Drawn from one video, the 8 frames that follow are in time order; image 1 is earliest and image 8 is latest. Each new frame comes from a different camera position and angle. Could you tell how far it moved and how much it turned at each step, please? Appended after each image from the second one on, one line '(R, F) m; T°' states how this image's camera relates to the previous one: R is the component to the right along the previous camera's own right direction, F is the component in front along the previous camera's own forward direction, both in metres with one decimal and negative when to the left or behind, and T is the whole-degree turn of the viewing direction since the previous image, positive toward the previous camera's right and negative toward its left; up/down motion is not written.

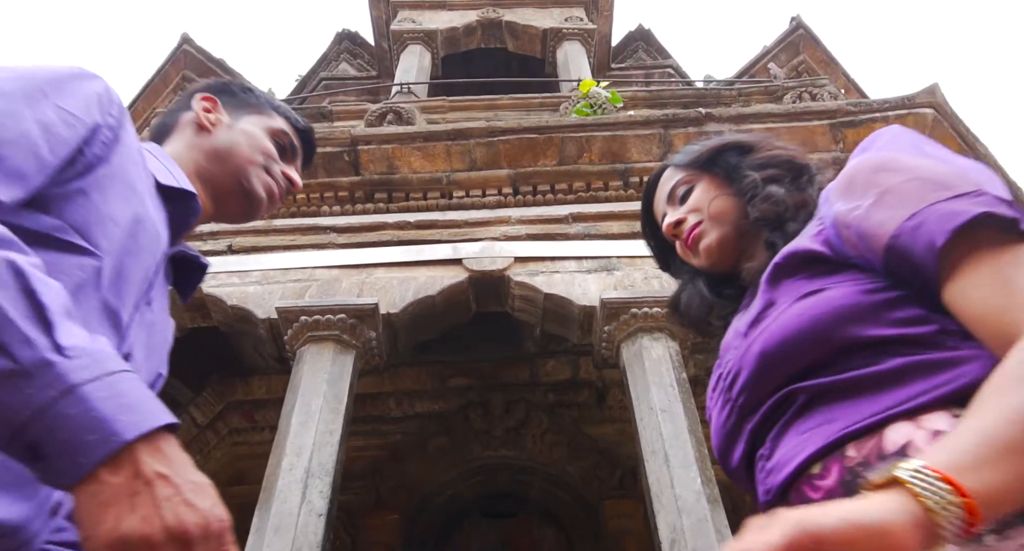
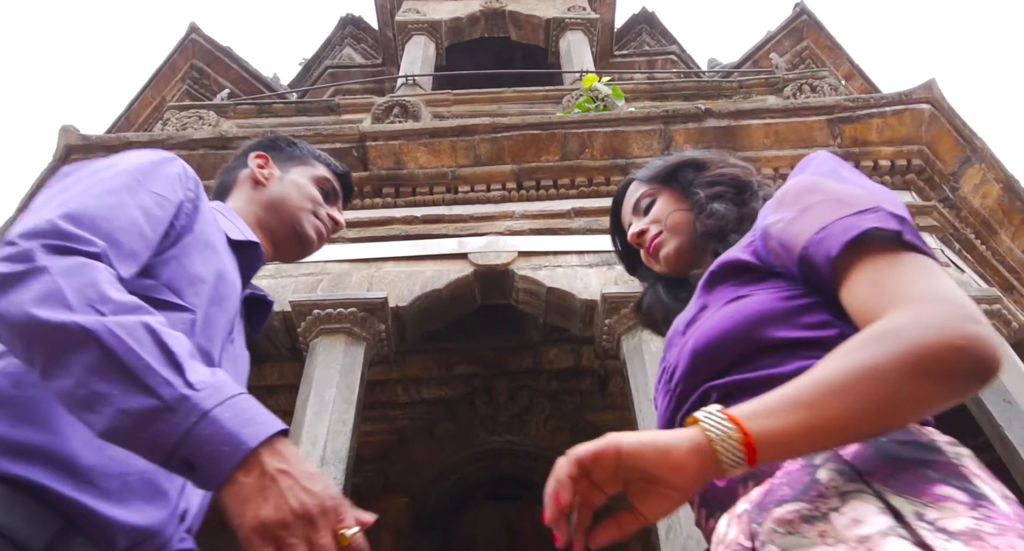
(0.0, -0.1) m; 0°
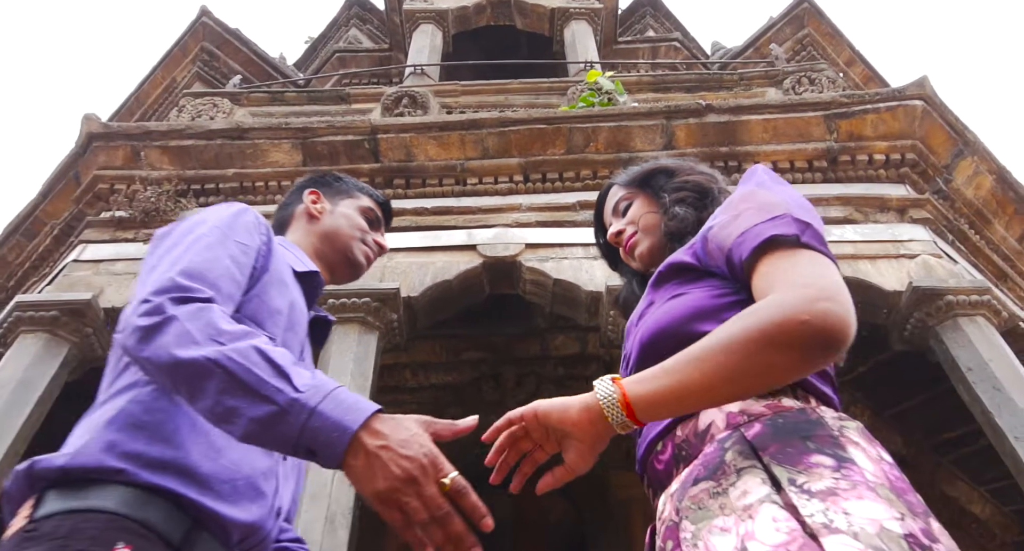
(0.0, -0.2) m; 0°
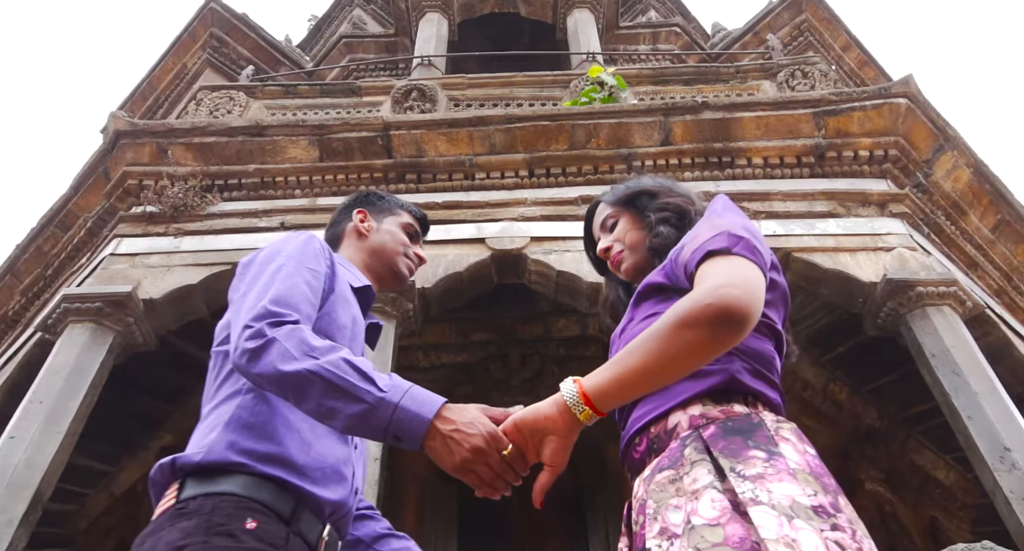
(0.0, -0.3) m; 0°
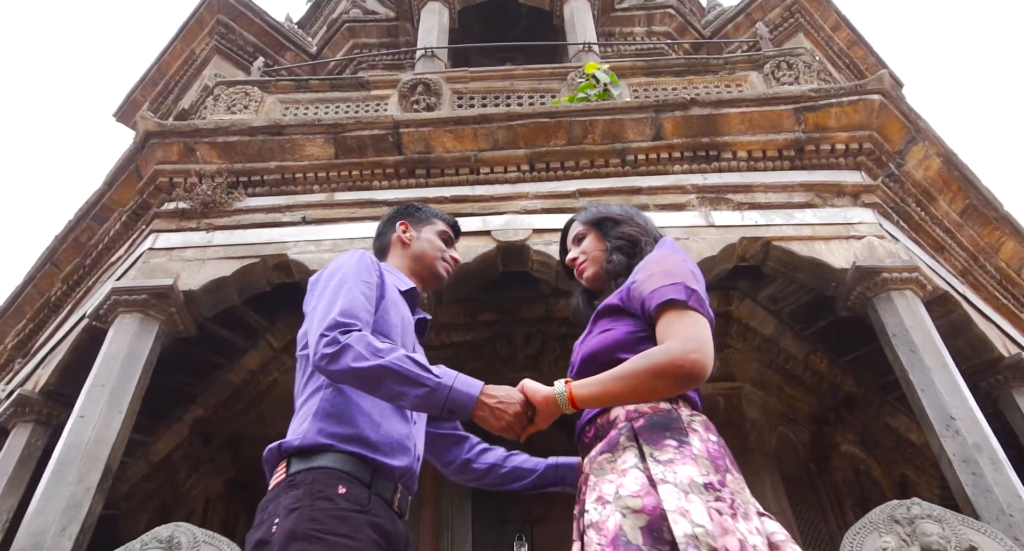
(0.0, -0.4) m; 0°
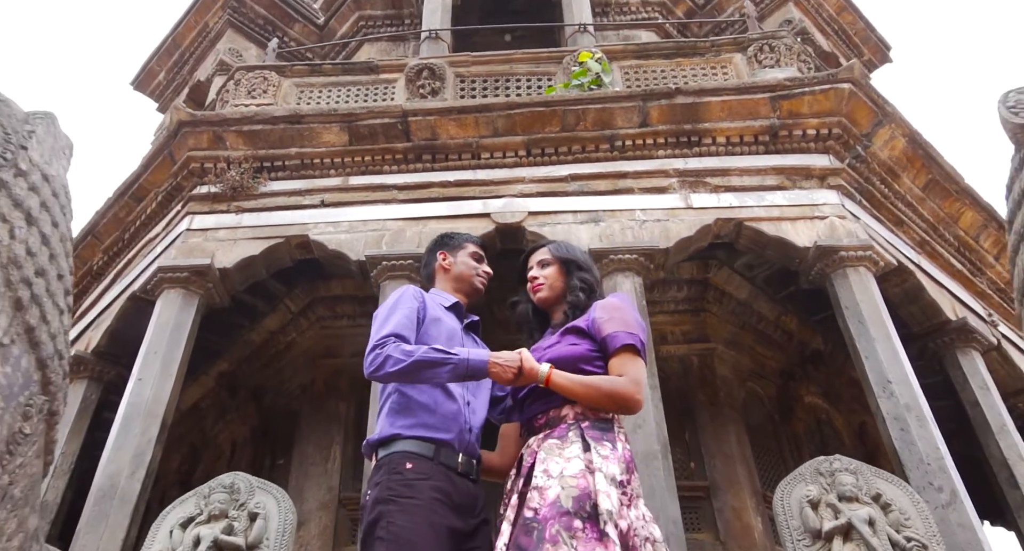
(+0.1, -0.6) m; -1°
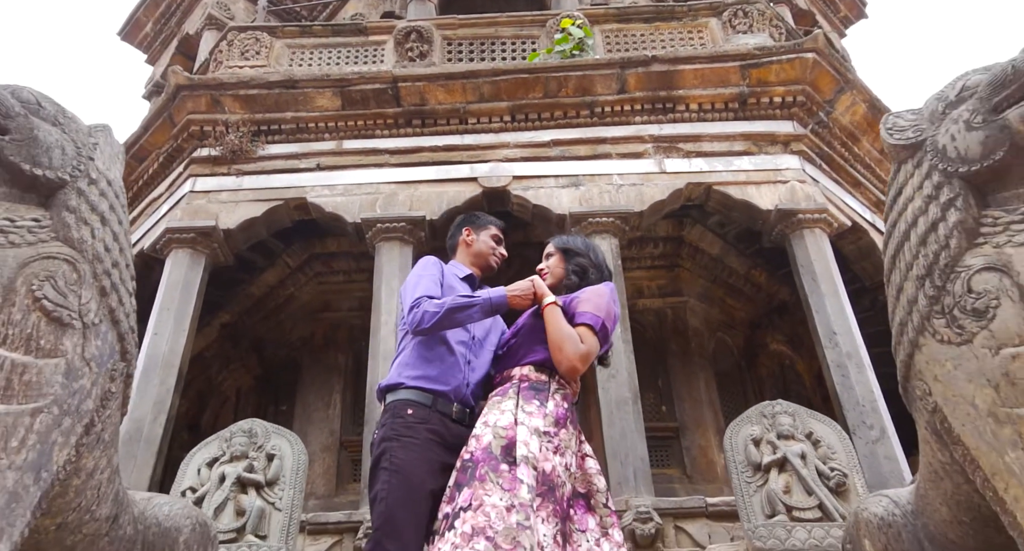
(0.0, -0.4) m; +1°
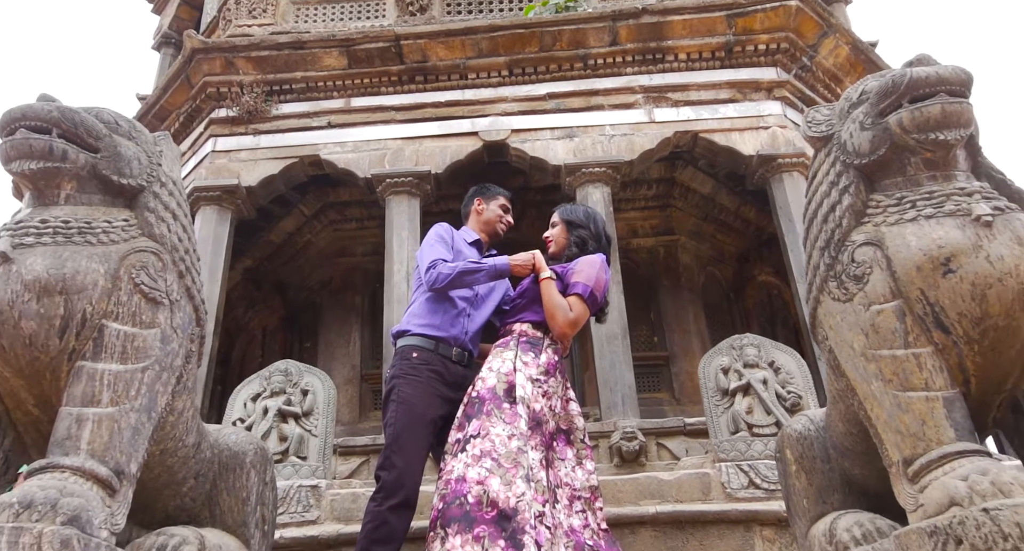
(+0.1, -0.5) m; -1°
